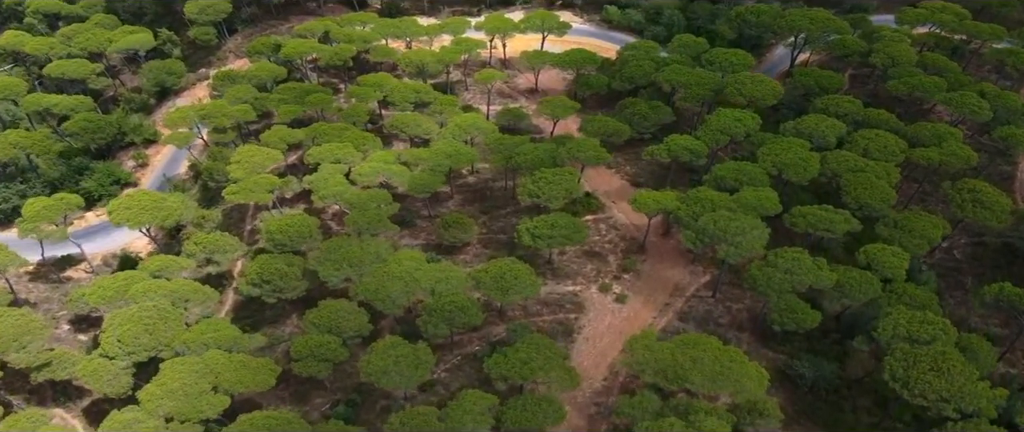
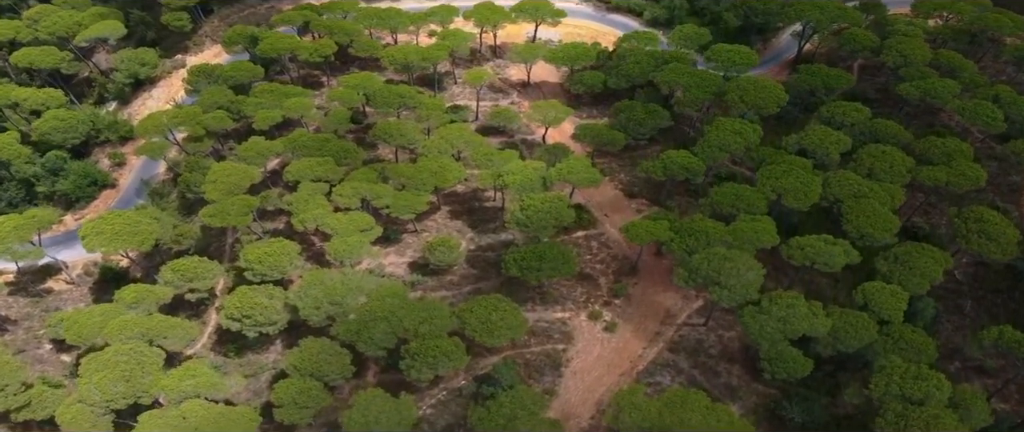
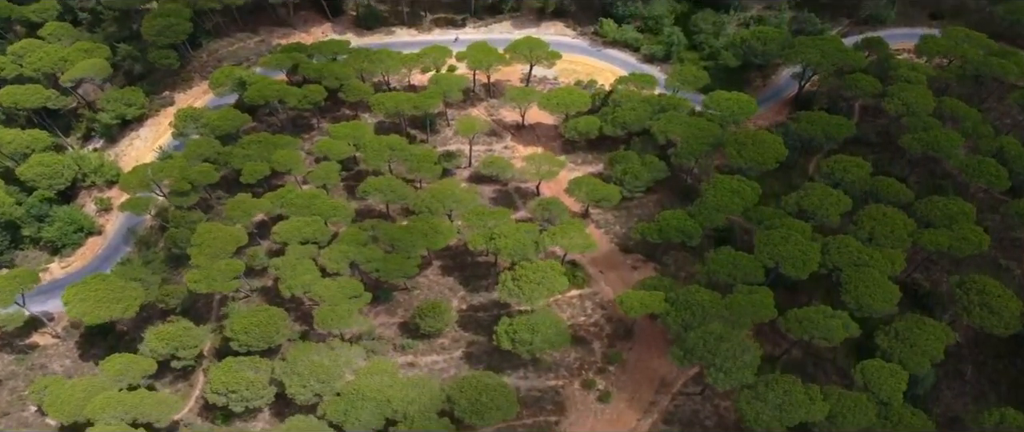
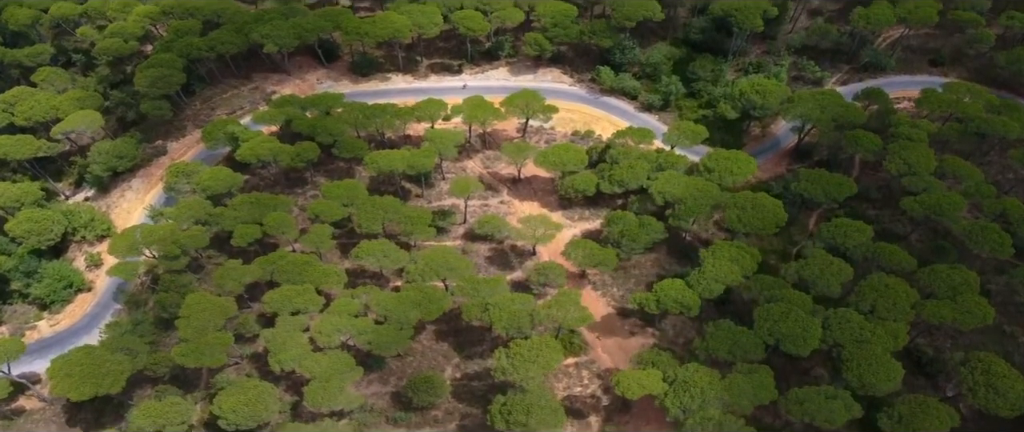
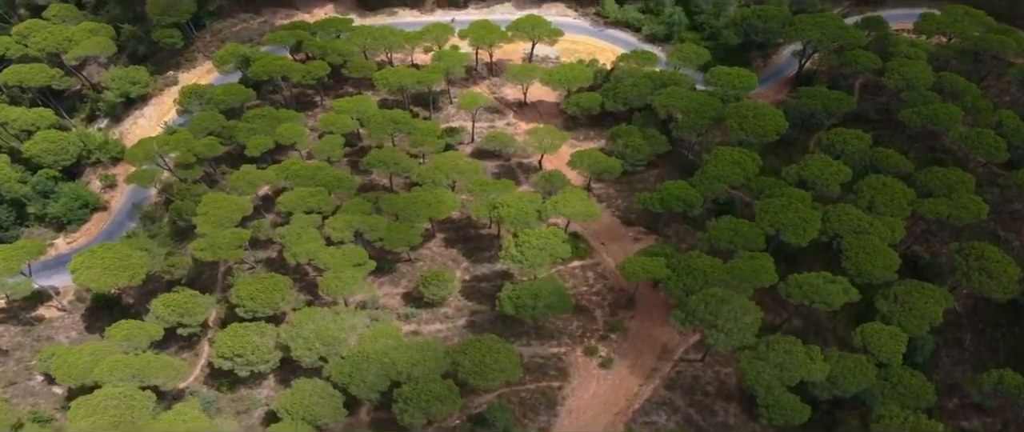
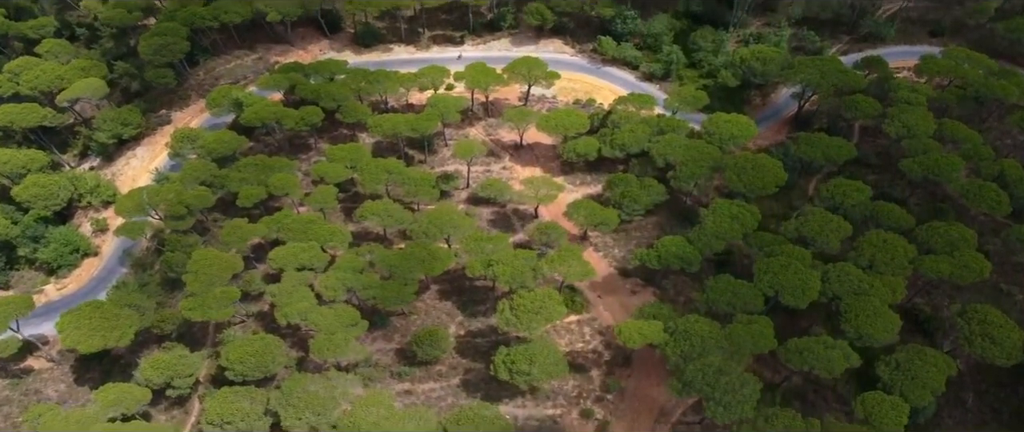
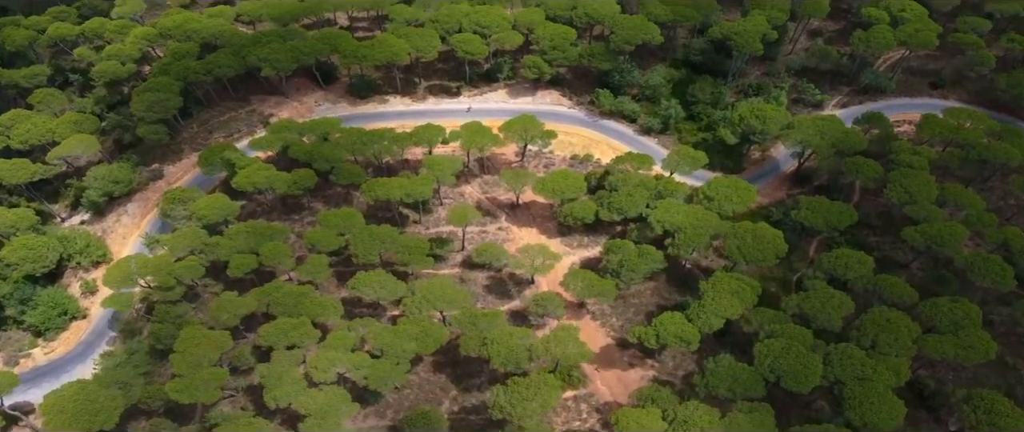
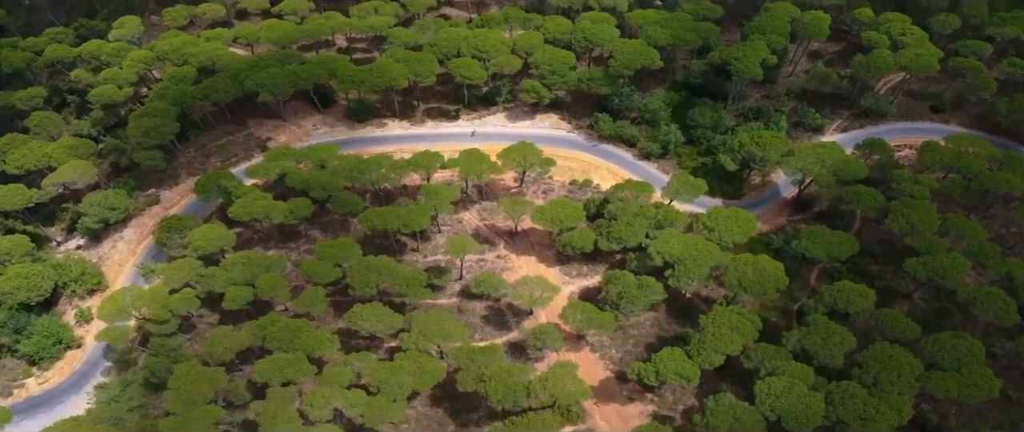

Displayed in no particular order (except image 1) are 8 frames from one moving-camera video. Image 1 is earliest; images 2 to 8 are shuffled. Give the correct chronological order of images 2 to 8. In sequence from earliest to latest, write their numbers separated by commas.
2, 5, 3, 6, 4, 7, 8
